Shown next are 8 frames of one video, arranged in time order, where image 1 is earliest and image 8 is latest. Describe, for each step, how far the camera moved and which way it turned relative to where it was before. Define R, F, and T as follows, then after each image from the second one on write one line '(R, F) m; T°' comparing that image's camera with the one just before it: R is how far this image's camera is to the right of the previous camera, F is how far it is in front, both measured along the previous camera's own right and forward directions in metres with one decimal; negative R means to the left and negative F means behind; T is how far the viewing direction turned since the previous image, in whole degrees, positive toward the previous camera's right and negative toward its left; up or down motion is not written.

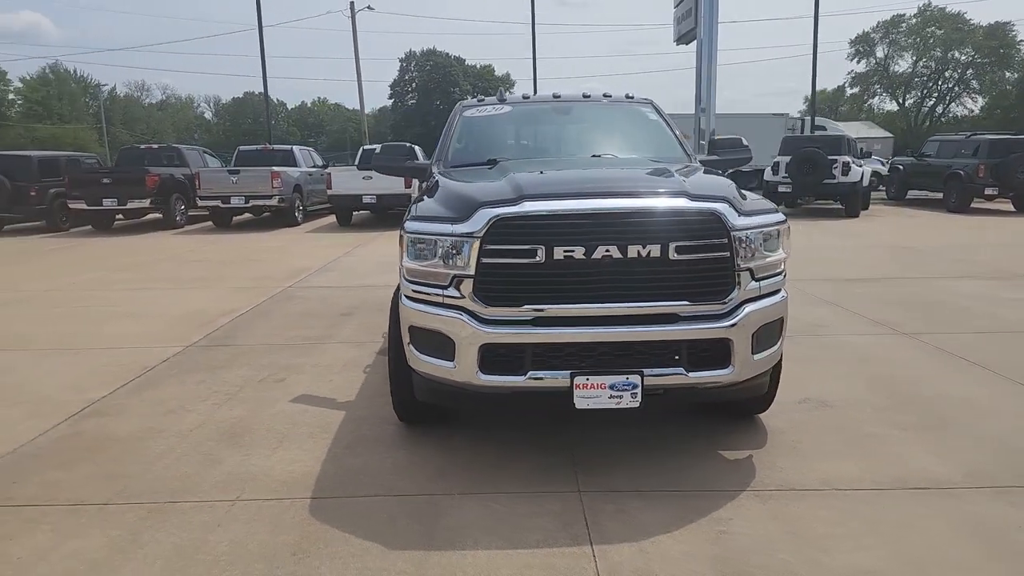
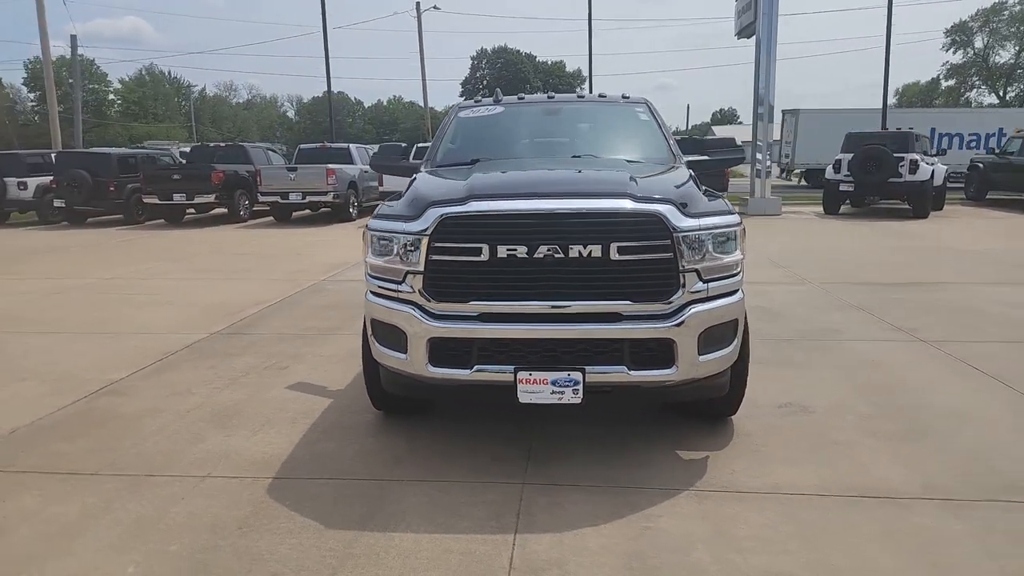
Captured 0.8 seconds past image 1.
(+0.6, -0.1) m; -6°
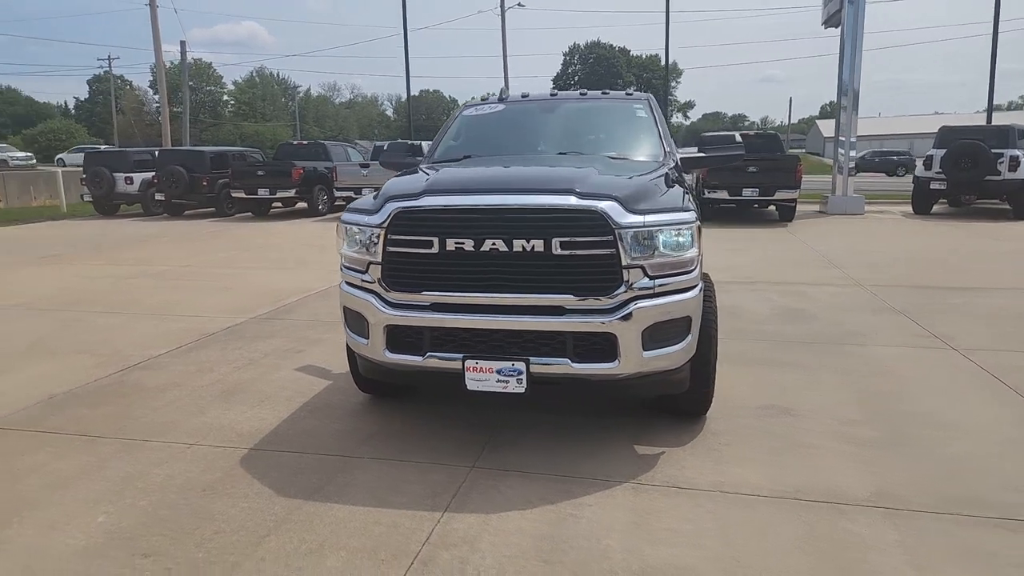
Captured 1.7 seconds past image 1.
(+0.7, -0.1) m; -7°
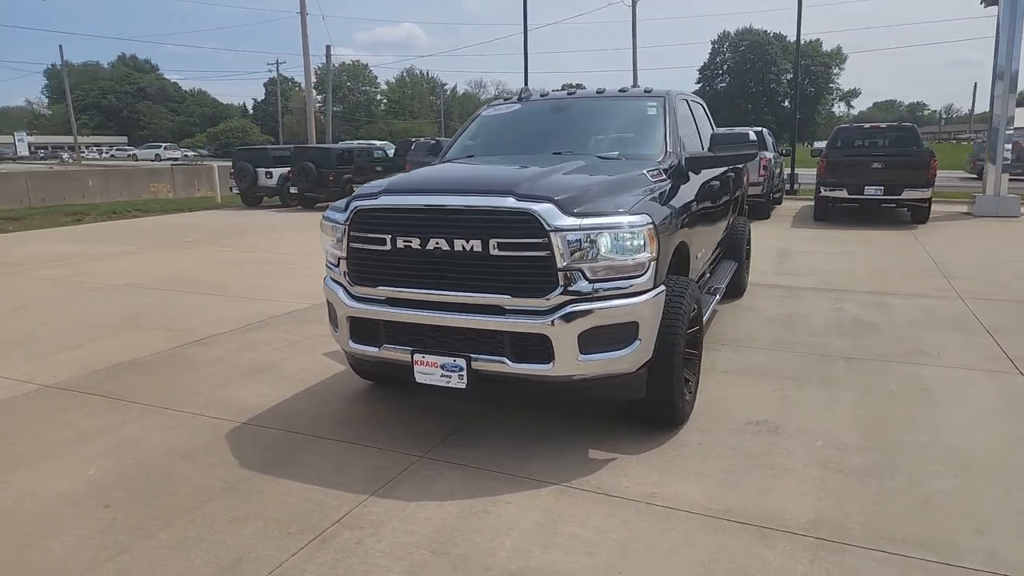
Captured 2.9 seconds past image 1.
(+1.0, 0.0) m; -12°
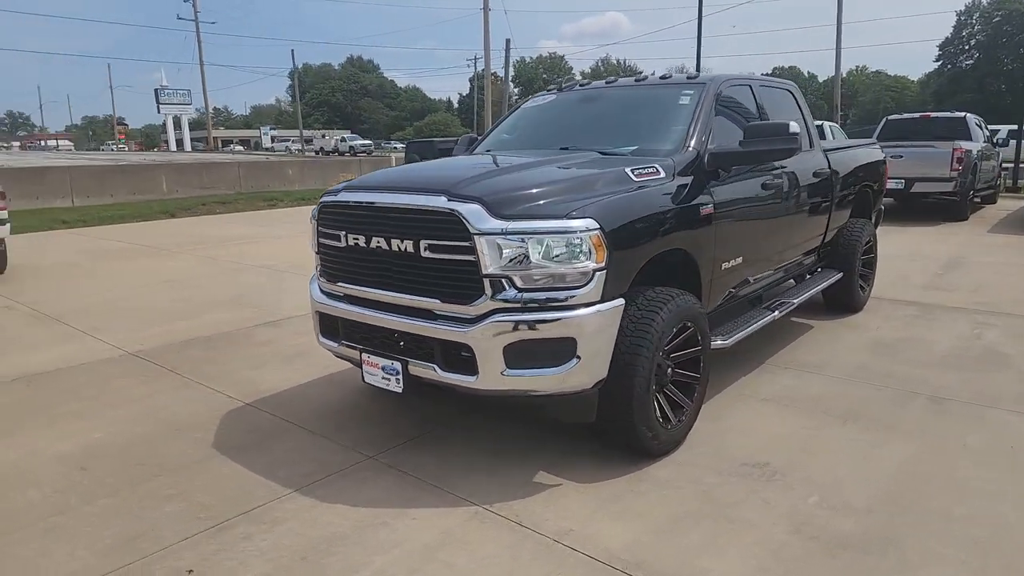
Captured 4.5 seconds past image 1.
(+1.2, +0.4) m; -16°
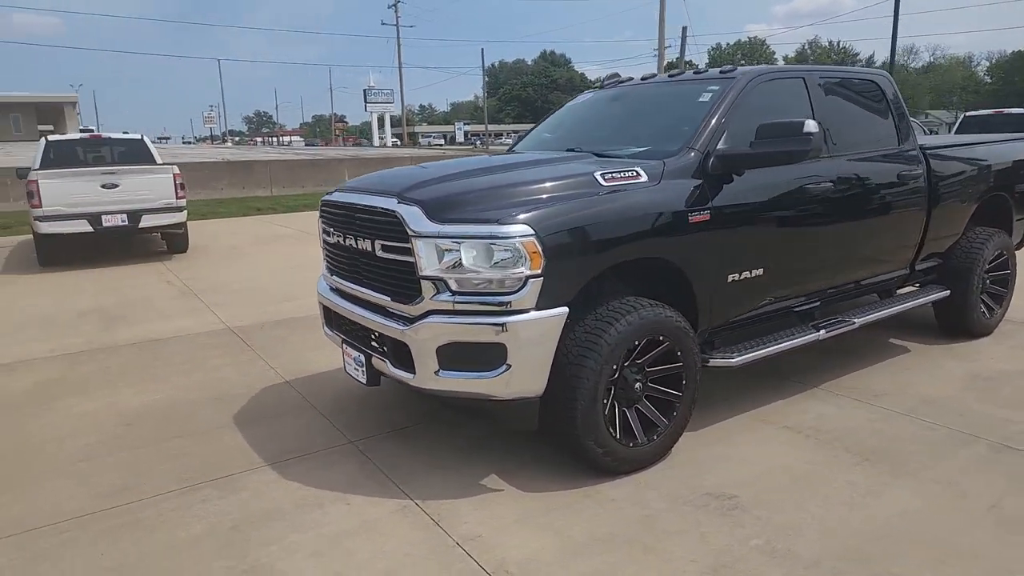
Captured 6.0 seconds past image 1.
(+1.1, +0.2) m; -15°
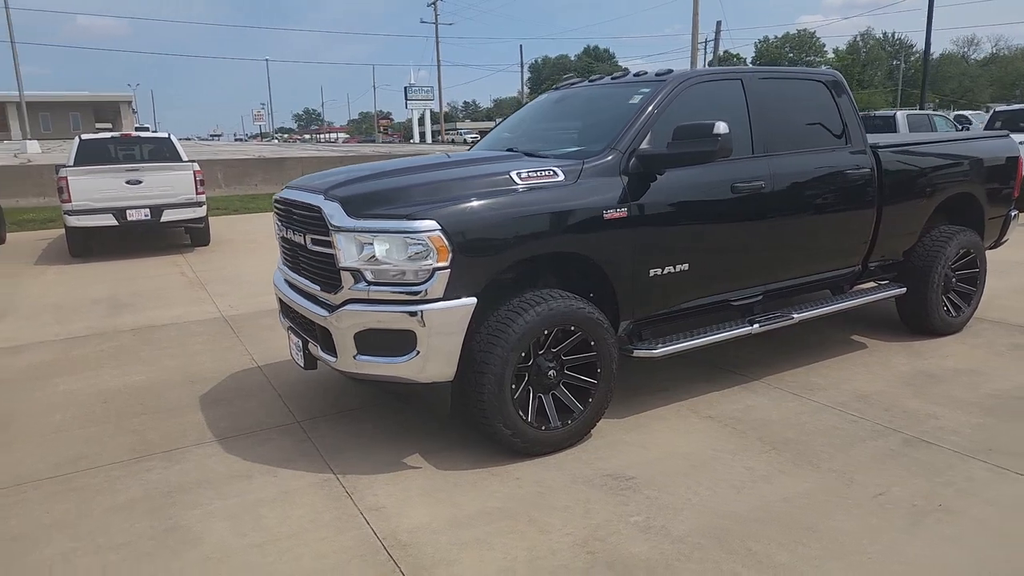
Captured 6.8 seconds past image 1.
(+0.7, -0.2) m; -3°
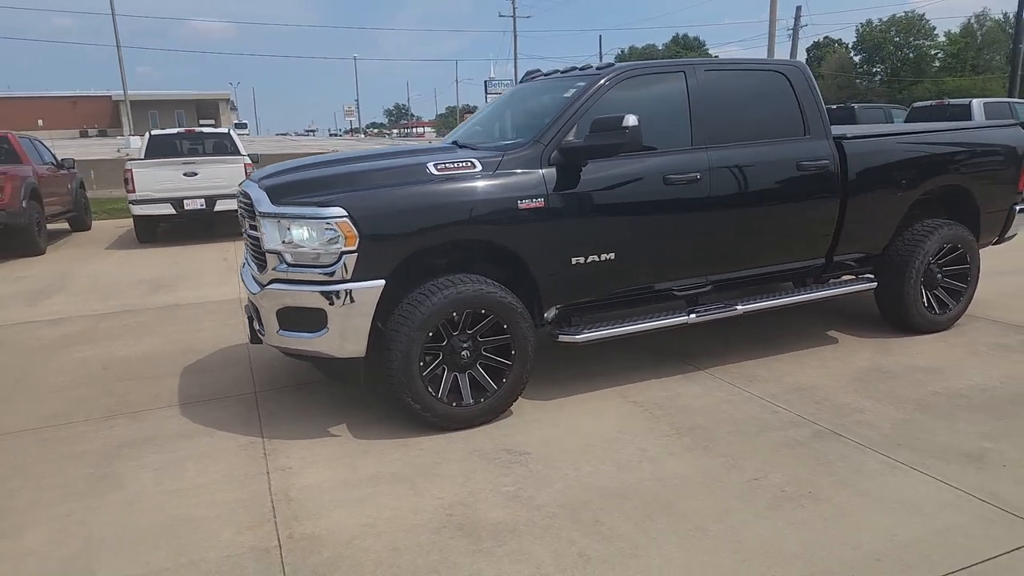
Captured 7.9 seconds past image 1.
(+1.0, -0.2) m; -7°
